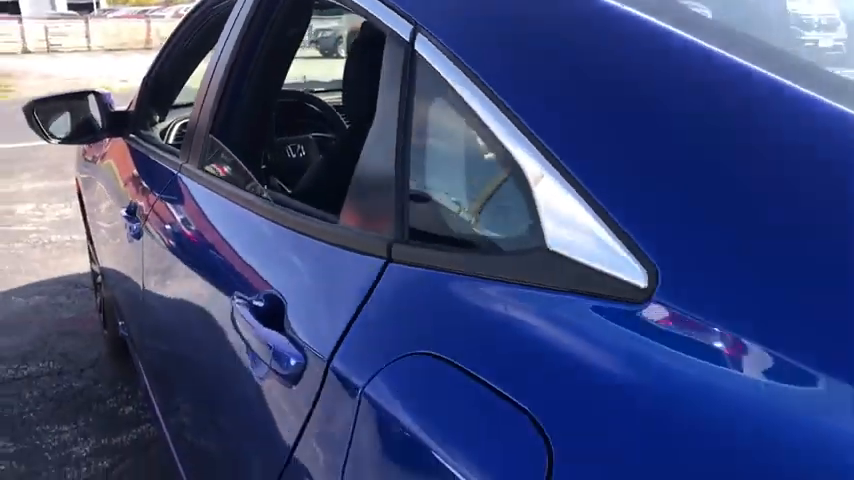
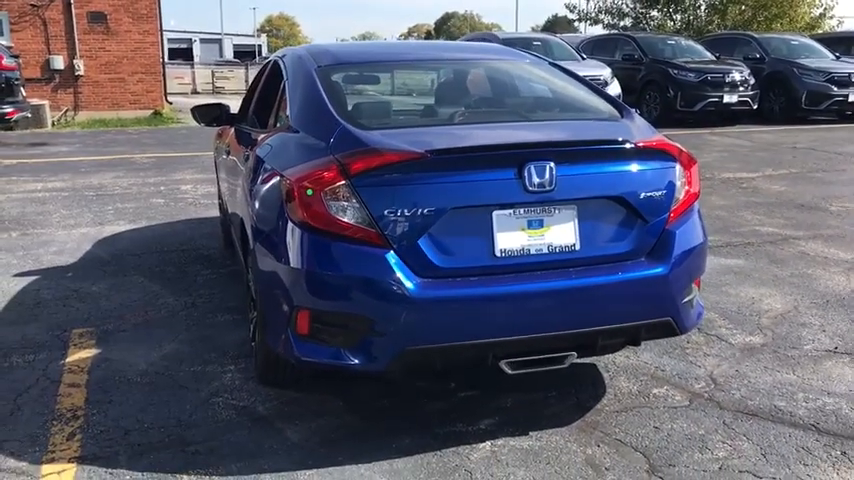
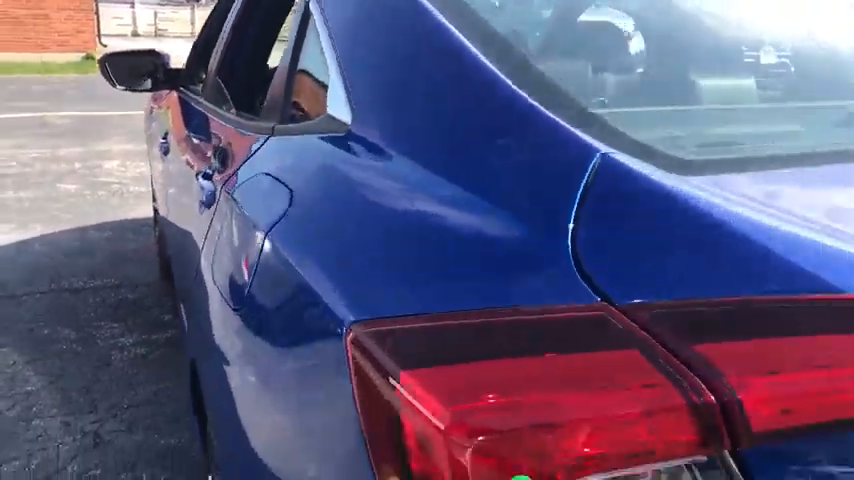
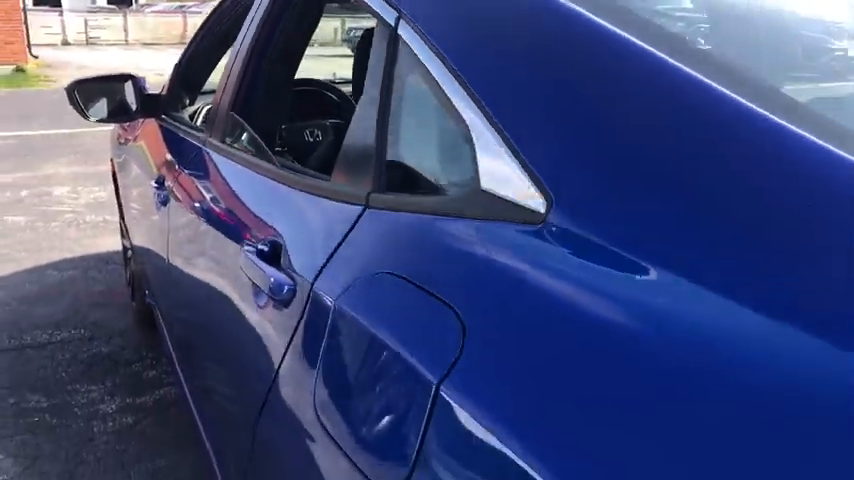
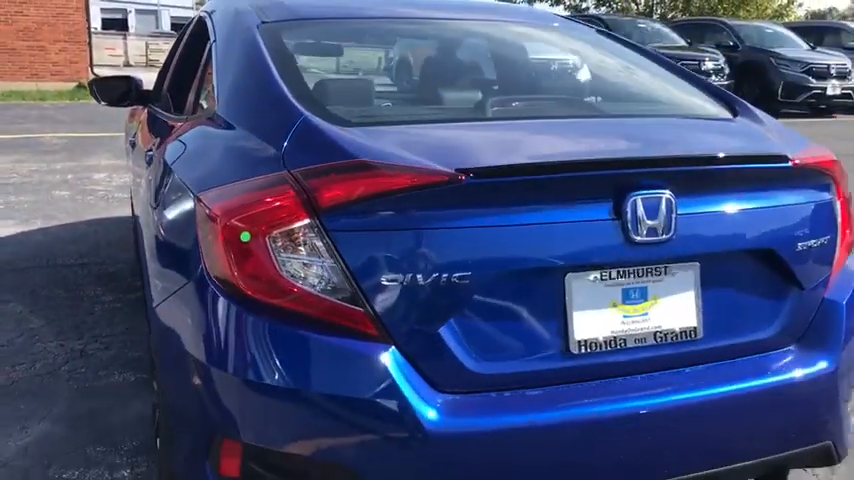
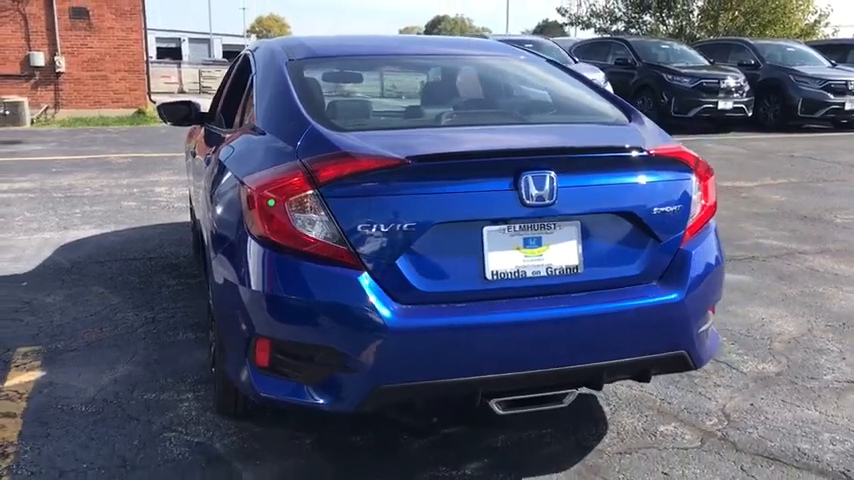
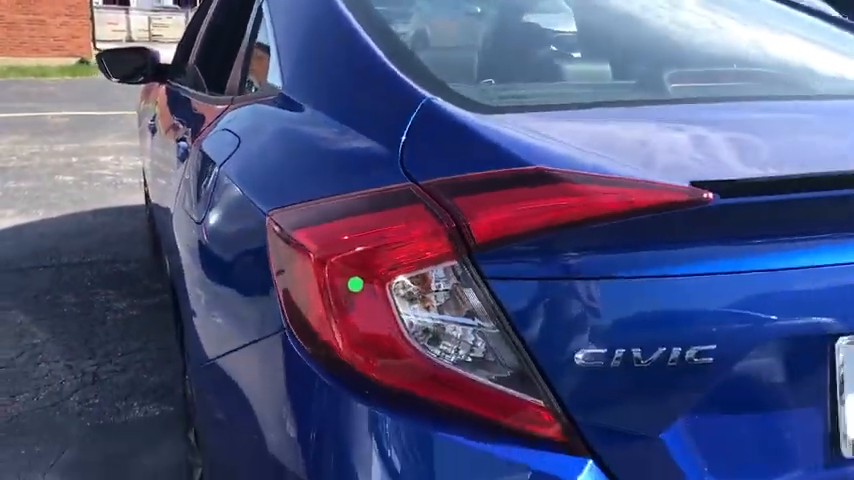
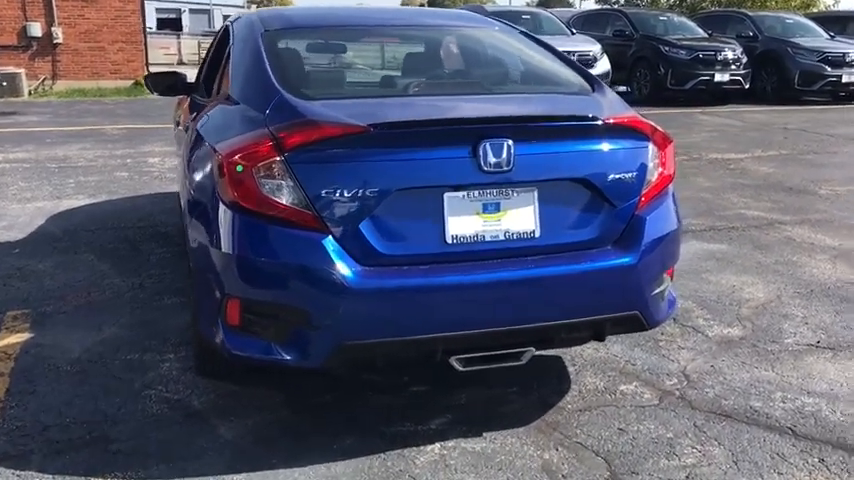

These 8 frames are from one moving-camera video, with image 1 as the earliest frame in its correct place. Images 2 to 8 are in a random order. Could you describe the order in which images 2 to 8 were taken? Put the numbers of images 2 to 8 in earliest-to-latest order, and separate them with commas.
4, 3, 7, 5, 6, 2, 8
